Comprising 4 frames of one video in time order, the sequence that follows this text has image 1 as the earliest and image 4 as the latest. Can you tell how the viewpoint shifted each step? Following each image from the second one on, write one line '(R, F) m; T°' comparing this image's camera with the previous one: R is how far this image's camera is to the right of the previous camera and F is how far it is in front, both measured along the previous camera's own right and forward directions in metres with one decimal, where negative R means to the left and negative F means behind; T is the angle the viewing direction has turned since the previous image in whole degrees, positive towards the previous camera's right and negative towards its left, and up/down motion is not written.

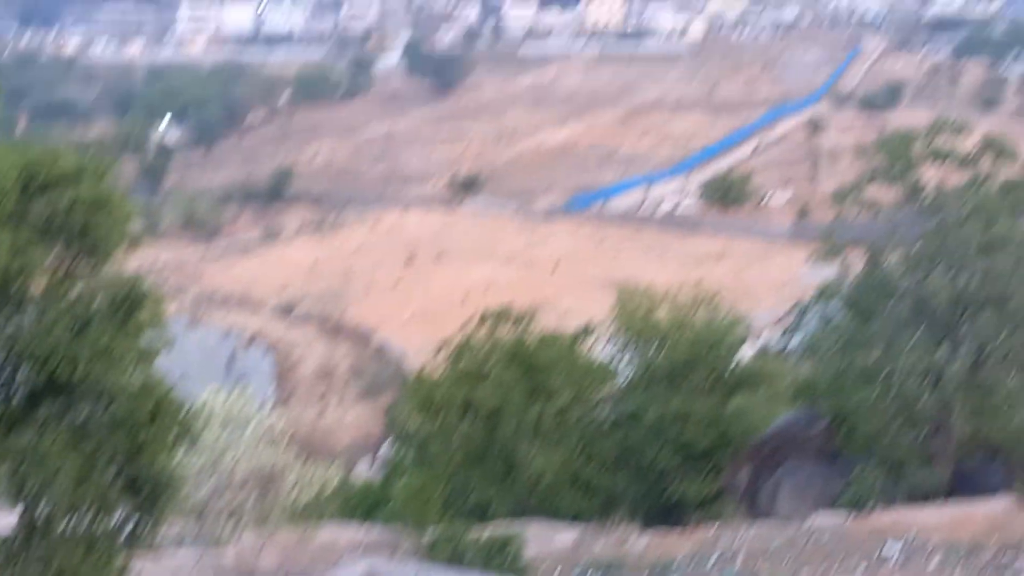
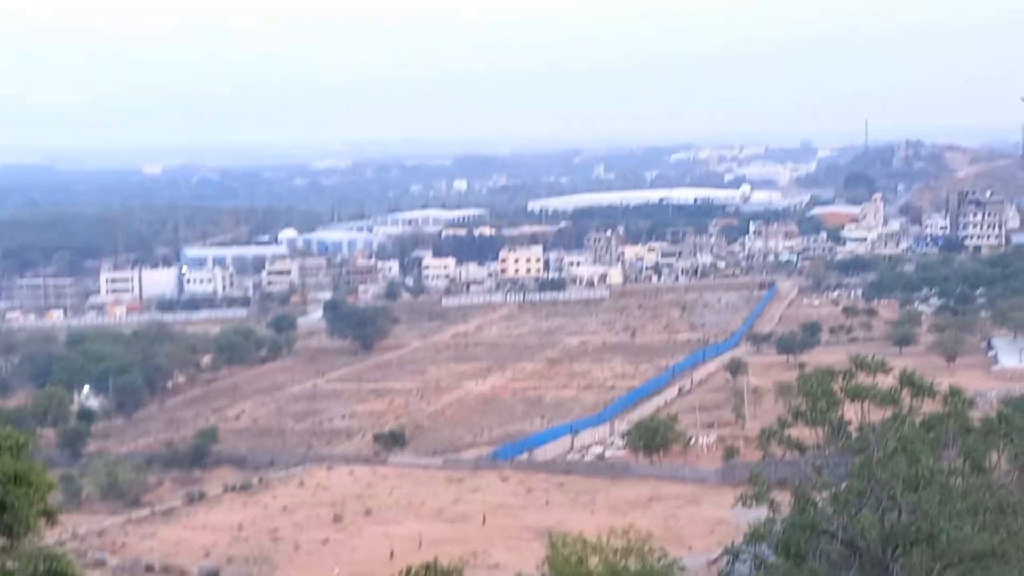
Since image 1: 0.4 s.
(0.0, 0.0) m; +3°
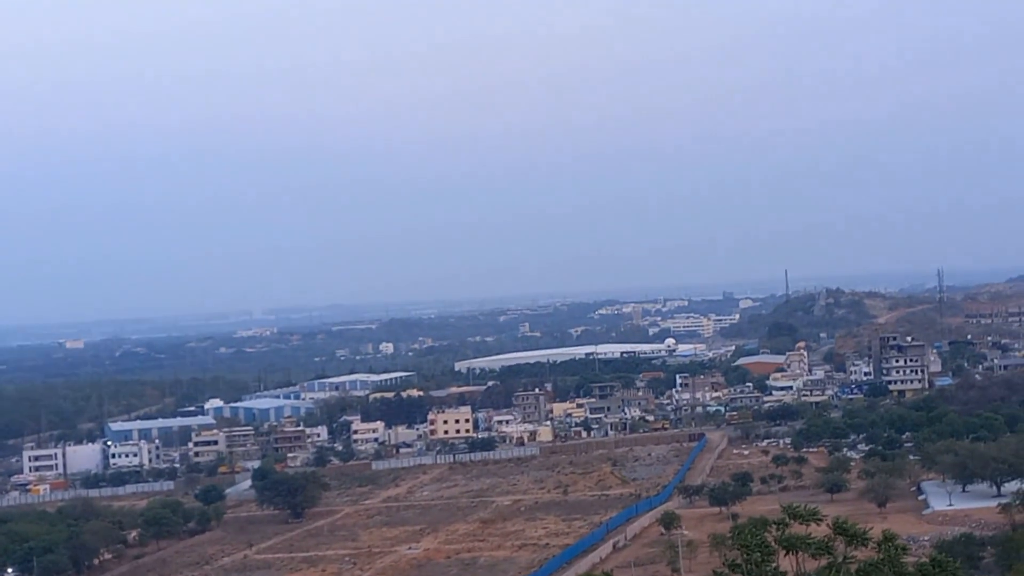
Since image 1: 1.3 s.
(0.0, 0.0) m; +2°
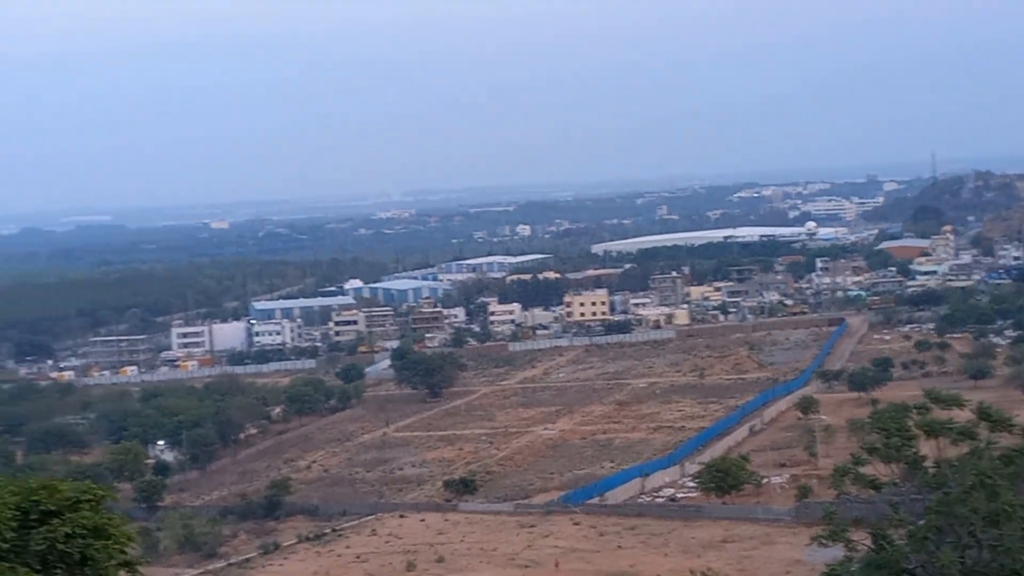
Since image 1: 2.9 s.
(0.0, 0.0) m; -4°
